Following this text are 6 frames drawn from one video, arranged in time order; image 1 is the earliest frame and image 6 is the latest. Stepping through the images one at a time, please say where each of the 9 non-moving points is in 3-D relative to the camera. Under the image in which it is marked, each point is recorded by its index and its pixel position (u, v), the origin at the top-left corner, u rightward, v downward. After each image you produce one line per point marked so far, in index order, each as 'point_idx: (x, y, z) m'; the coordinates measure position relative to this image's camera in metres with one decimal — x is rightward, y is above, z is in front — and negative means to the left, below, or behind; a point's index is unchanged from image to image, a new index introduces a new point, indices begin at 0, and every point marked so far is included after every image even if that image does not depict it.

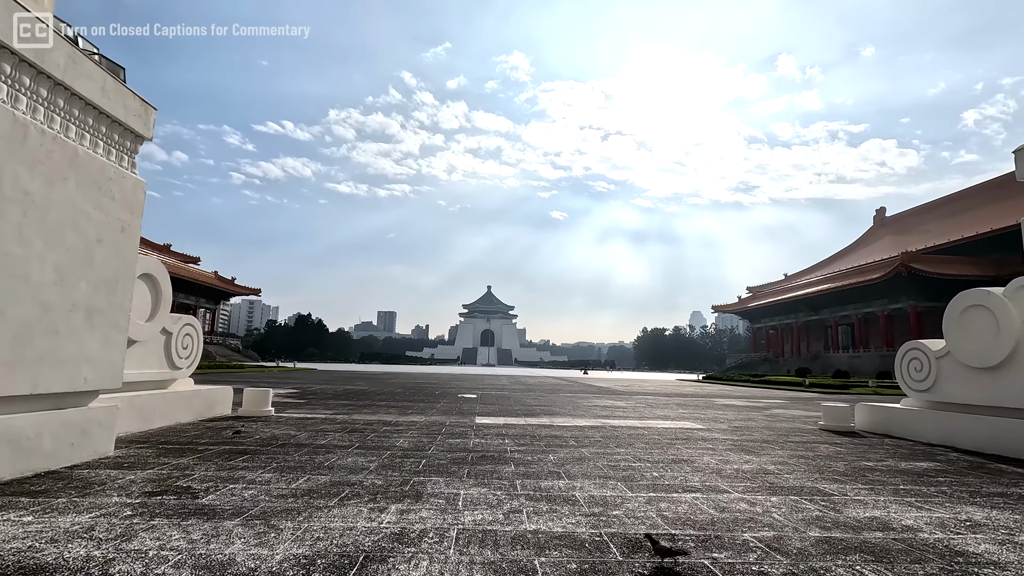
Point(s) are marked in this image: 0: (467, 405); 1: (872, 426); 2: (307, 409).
0: (-0.9, -2.4, +10.8) m
1: (+5.6, -2.1, +8.0) m
2: (-3.7, -2.2, +9.3) m
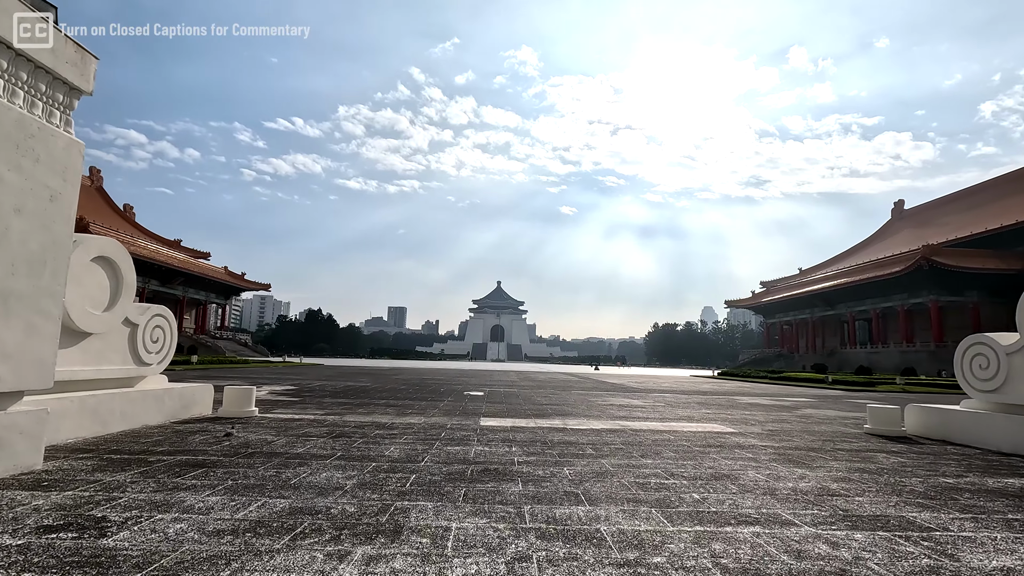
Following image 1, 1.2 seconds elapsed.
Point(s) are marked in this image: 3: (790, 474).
0: (-0.7, -2.2, +10.0) m
1: (+5.7, -1.9, +7.1) m
2: (-3.5, -2.0, +8.5) m
3: (+2.3, -1.6, +4.4) m
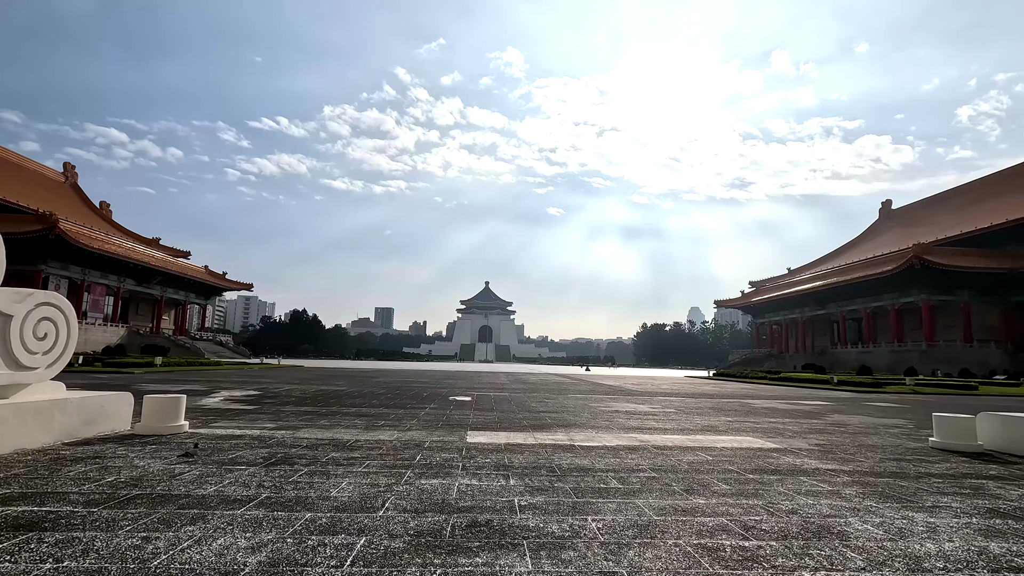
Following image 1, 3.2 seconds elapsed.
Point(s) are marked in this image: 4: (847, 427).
0: (-0.9, -2.1, +8.6) m
1: (+5.6, -1.8, +5.9) m
2: (-3.6, -1.8, +7.1) m
3: (+2.3, -1.4, +3.0) m
4: (+5.1, -2.1, +7.9) m
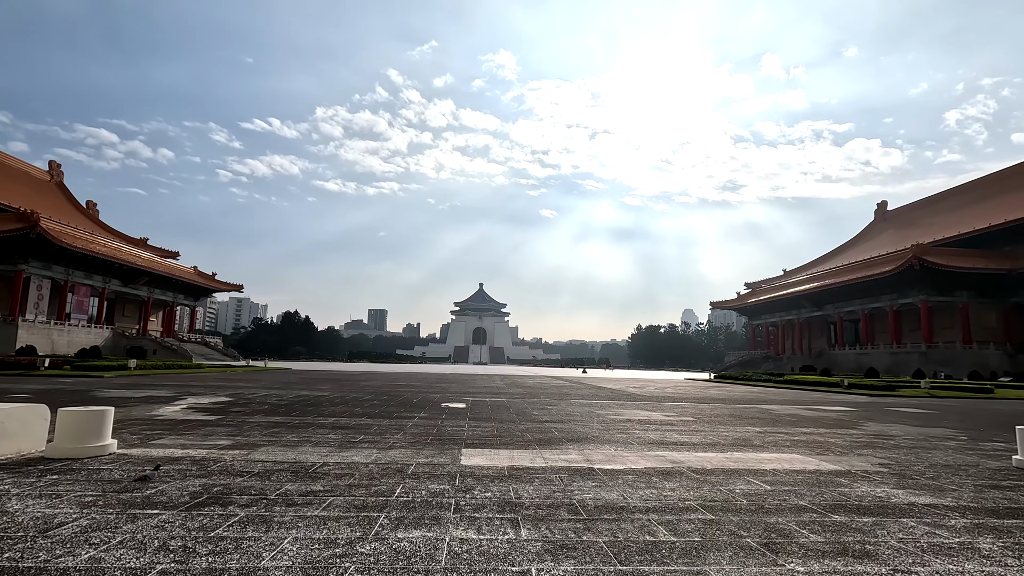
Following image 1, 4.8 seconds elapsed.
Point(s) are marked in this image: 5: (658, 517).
0: (-0.9, -2.0, +7.5) m
1: (+5.7, -1.7, +4.9) m
2: (-3.6, -1.7, +5.9) m
3: (+2.4, -1.3, +2.0) m
4: (+5.1, -2.0, +6.9) m
5: (+0.9, -1.4, +3.3) m
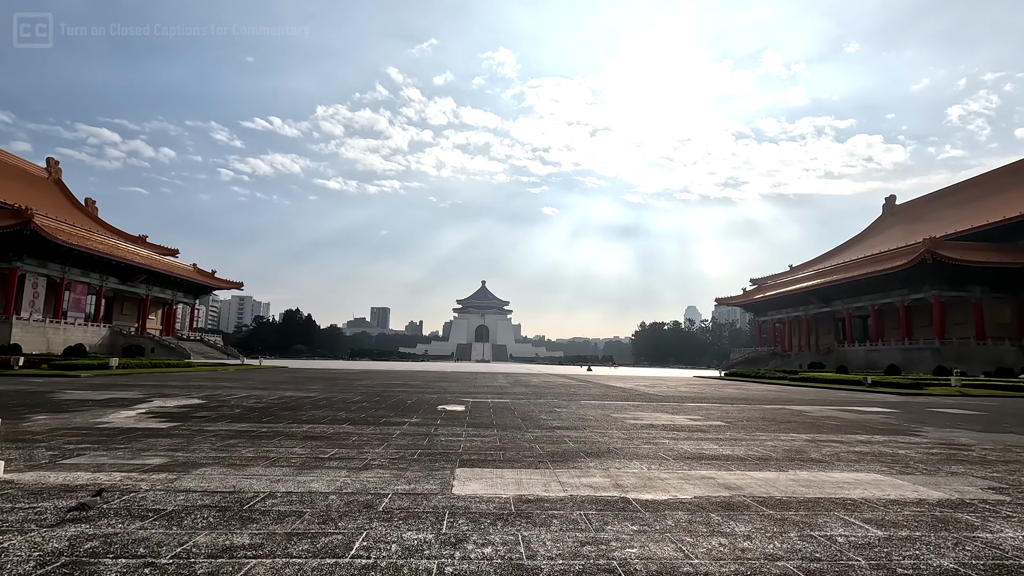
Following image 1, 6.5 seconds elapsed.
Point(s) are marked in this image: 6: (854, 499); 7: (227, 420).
0: (-0.8, -1.8, +6.4) m
1: (+5.7, -1.5, +3.7) m
2: (-3.6, -1.5, +4.8) m
3: (+2.5, -1.1, +0.9) m
4: (+5.2, -1.8, +5.8) m
5: (+0.9, -1.2, +2.1) m
6: (+2.4, -1.5, +3.7) m
7: (-4.0, -1.8, +7.2) m
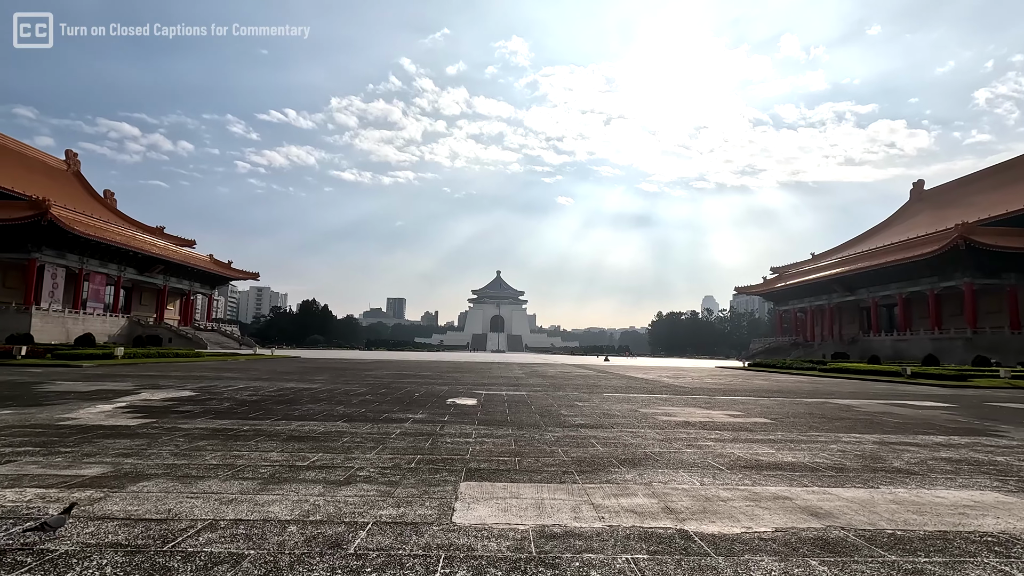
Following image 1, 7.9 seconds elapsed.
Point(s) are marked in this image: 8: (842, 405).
0: (-0.6, -1.5, +5.5) m
1: (+5.8, -1.2, +2.7) m
2: (-3.4, -1.3, +4.0) m
3: (+2.5, -0.9, -0.1) m
4: (+5.4, -1.6, +4.8) m
5: (+1.0, -1.1, +1.2) m
6: (+2.5, -1.3, +2.7) m
7: (-3.8, -1.6, +6.4) m
8: (+6.0, -2.1, +9.5) m
